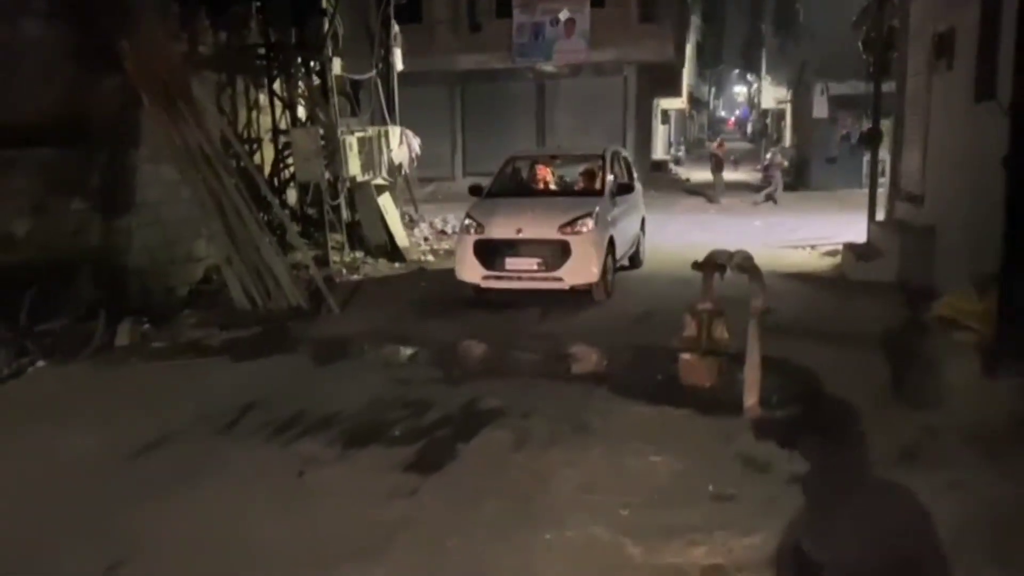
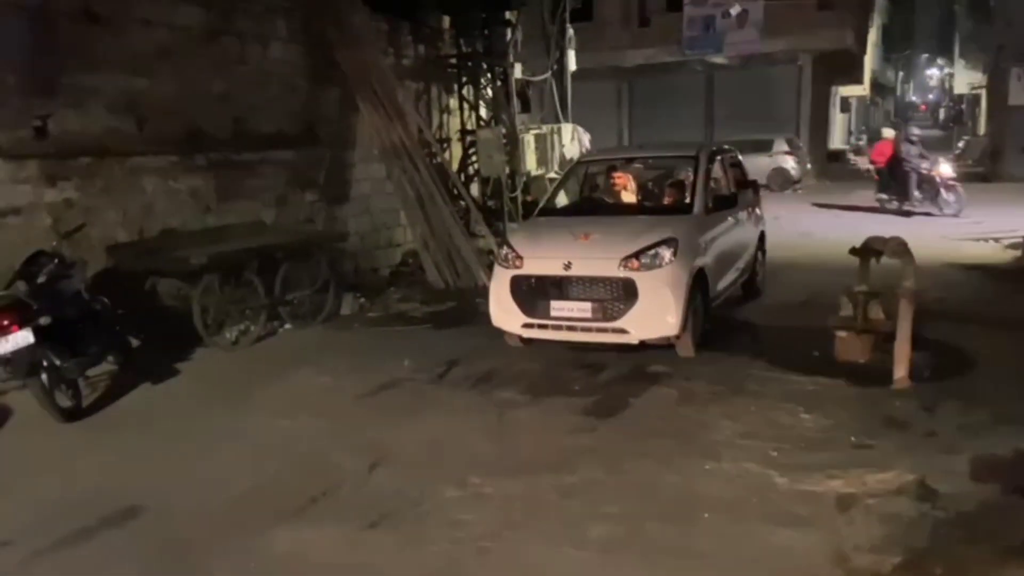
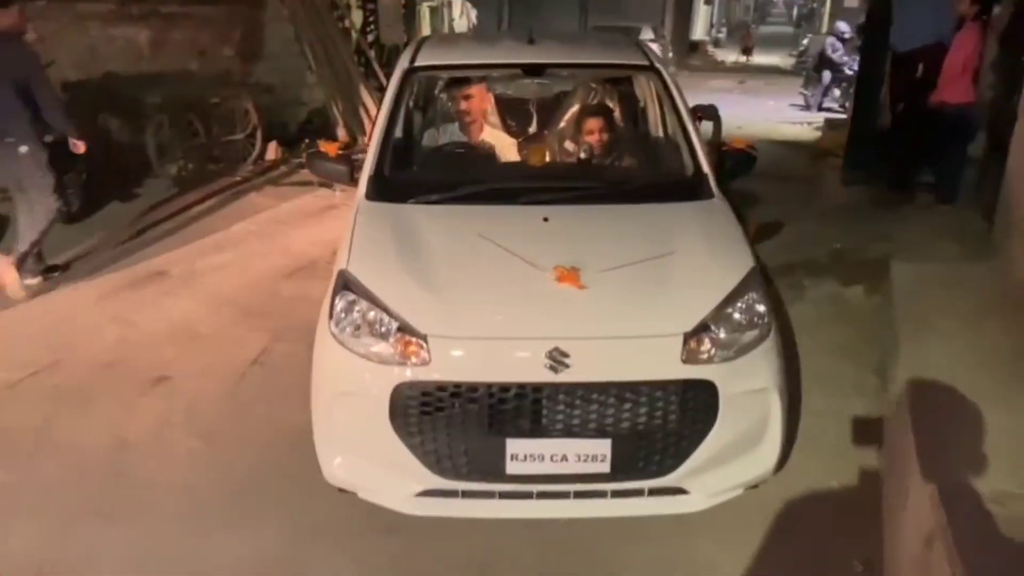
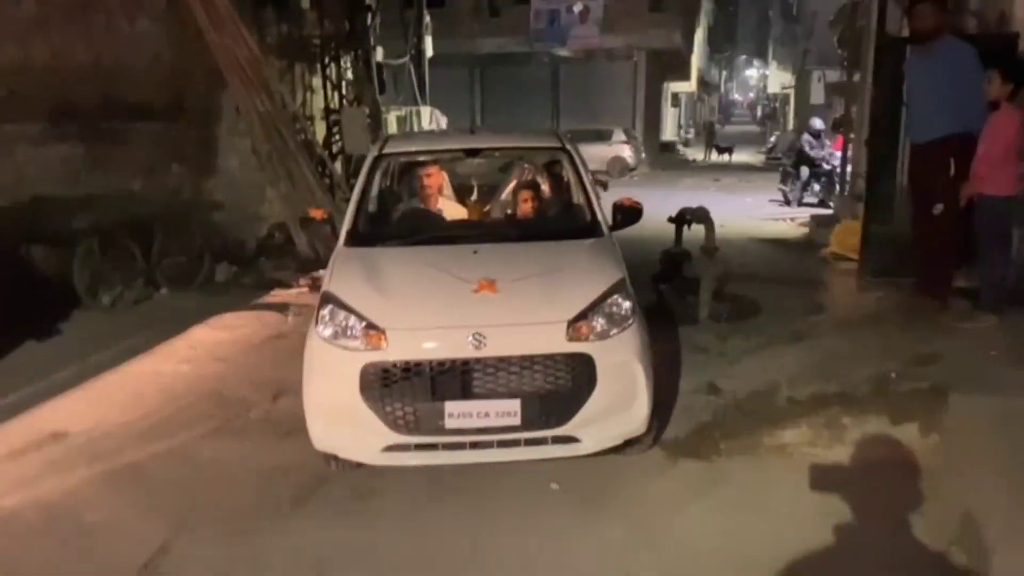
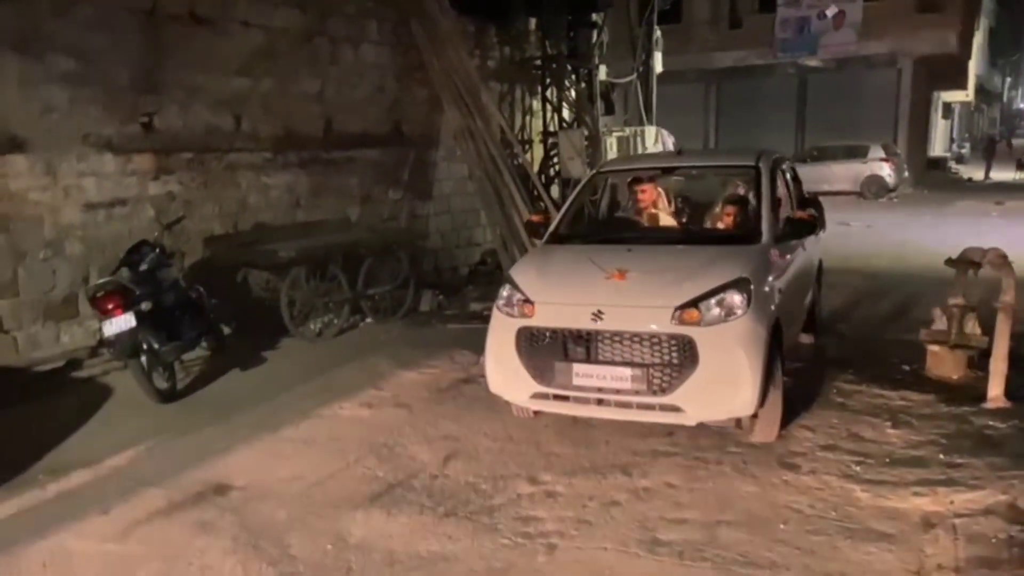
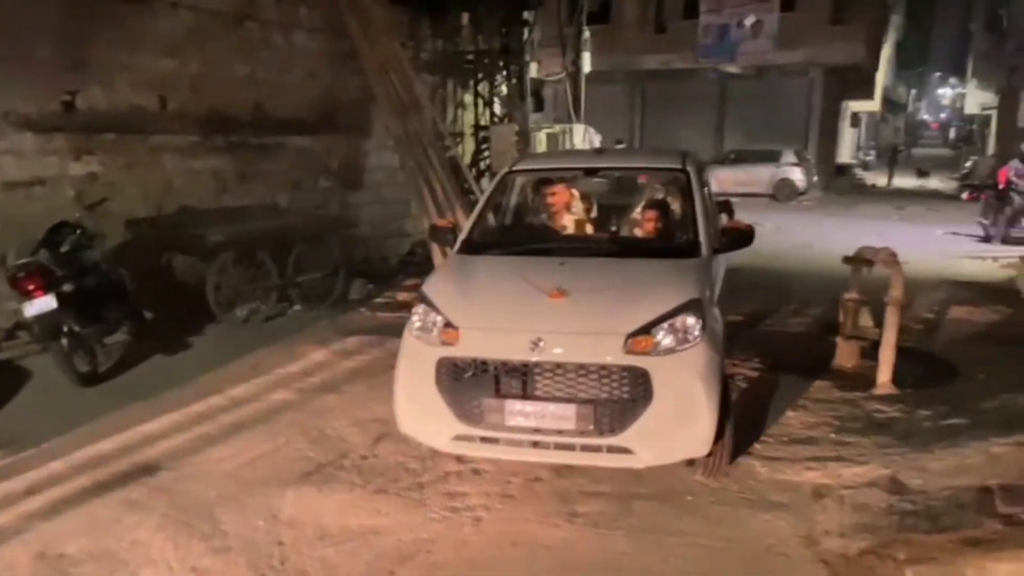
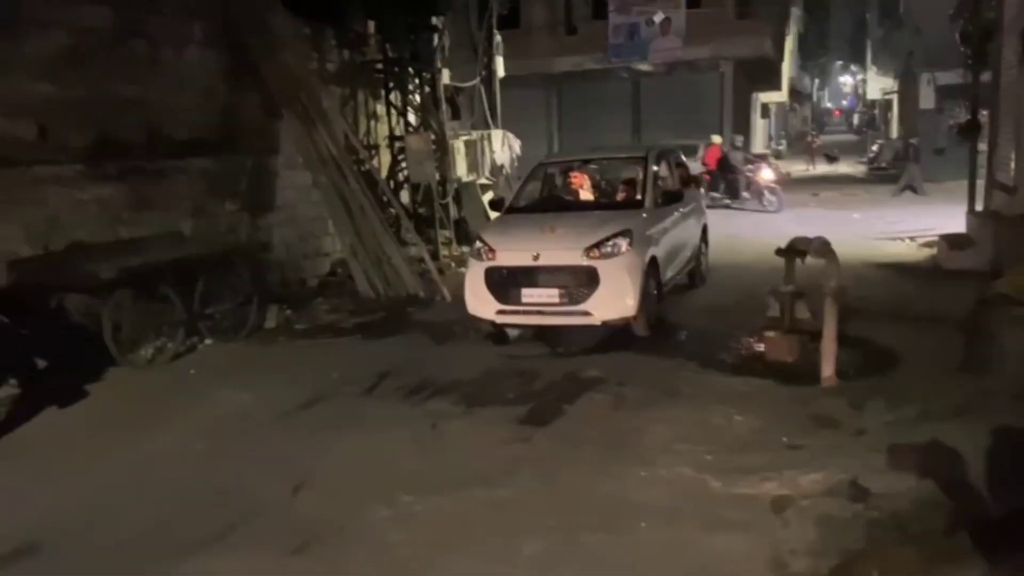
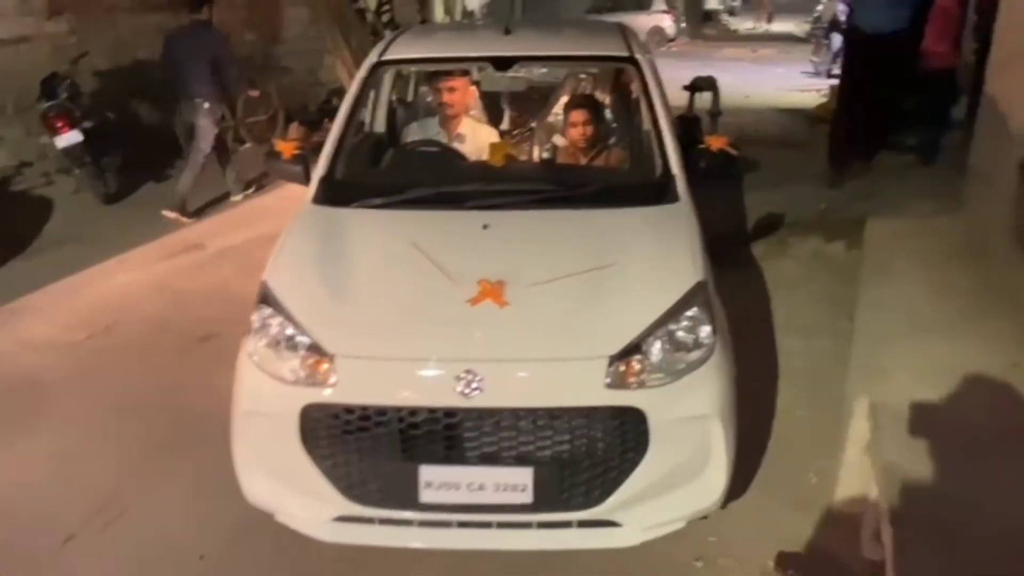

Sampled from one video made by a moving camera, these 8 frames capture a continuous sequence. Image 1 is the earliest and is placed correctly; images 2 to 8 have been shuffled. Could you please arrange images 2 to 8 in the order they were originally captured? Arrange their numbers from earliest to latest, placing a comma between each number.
7, 2, 5, 6, 4, 3, 8
